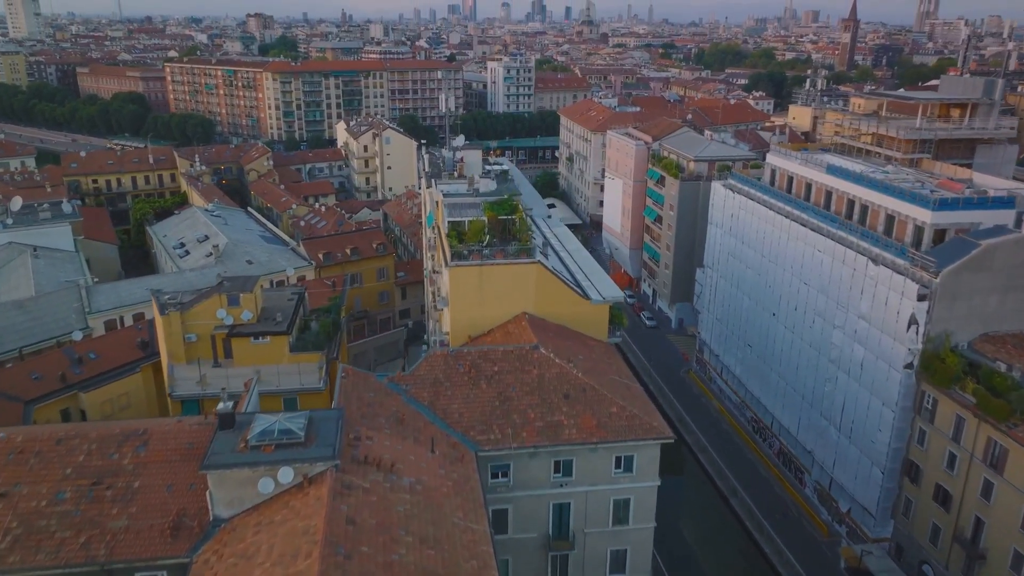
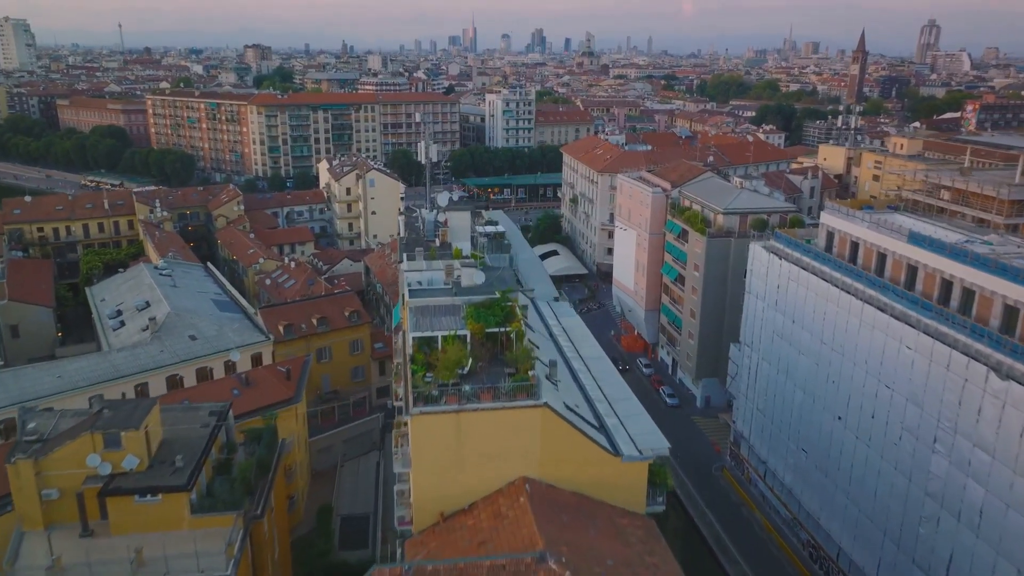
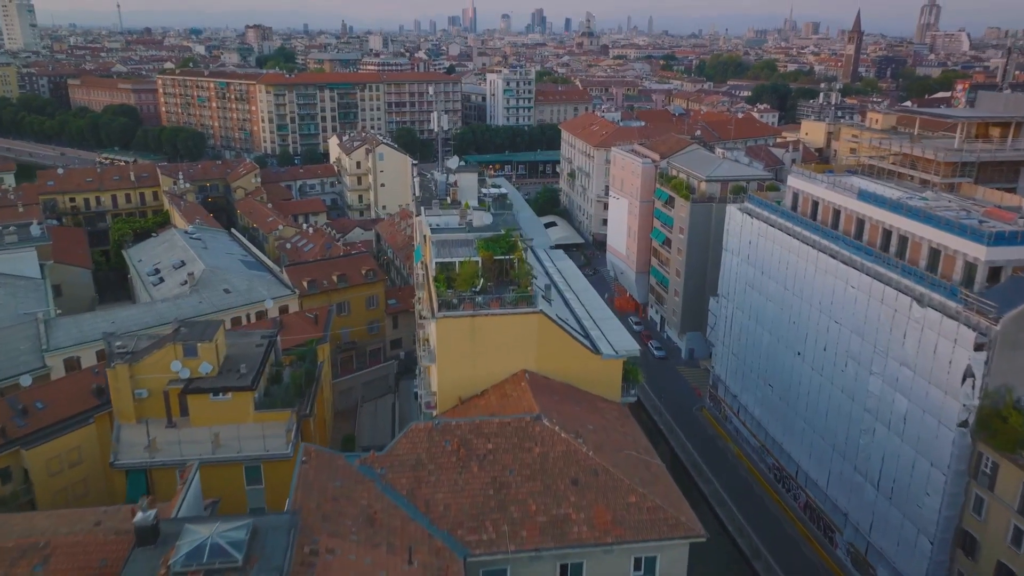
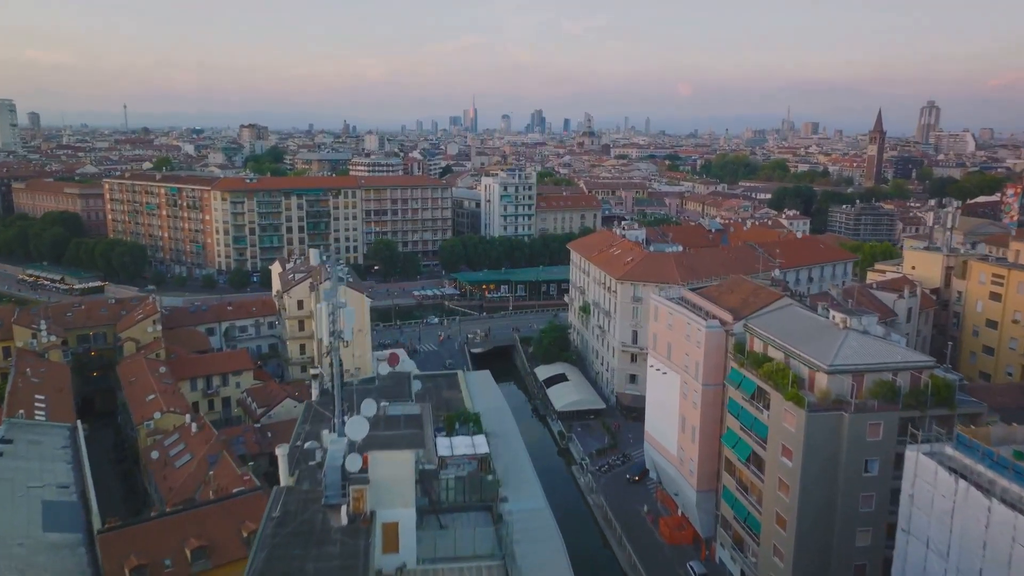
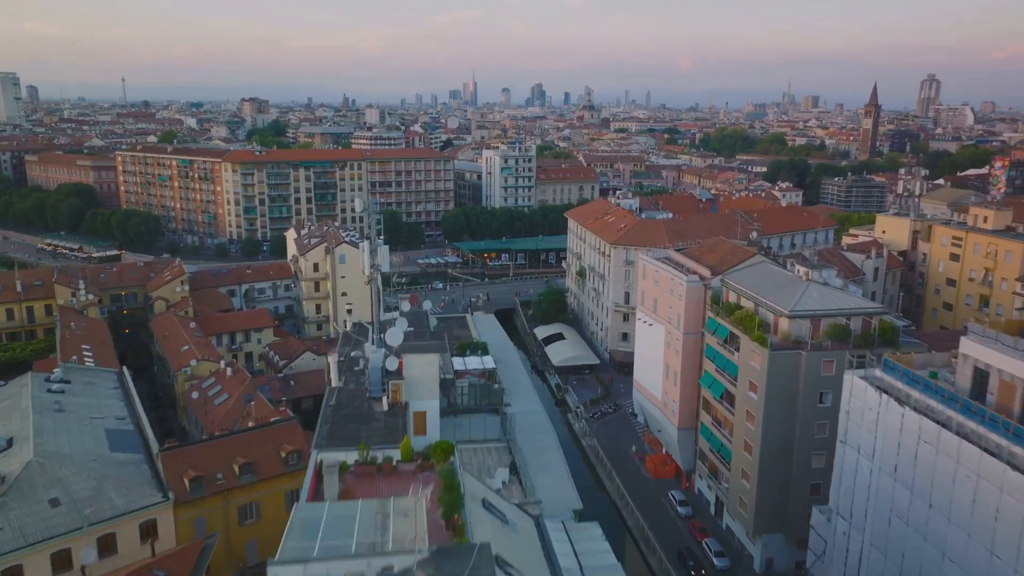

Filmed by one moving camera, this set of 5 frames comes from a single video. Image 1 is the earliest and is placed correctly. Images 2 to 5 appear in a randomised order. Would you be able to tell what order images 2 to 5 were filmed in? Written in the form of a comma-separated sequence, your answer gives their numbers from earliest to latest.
3, 2, 5, 4
